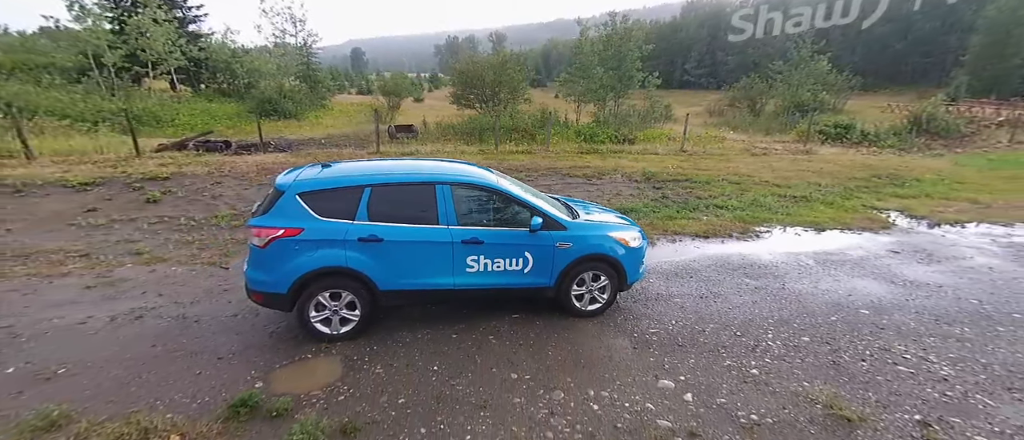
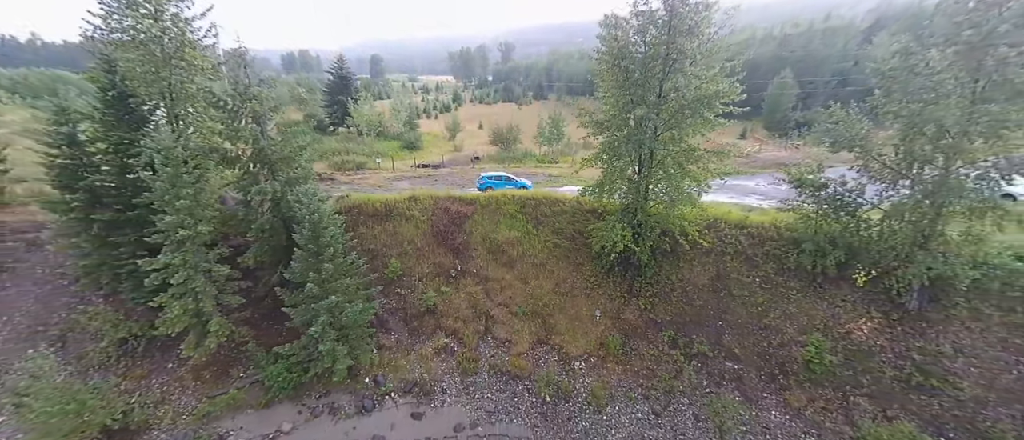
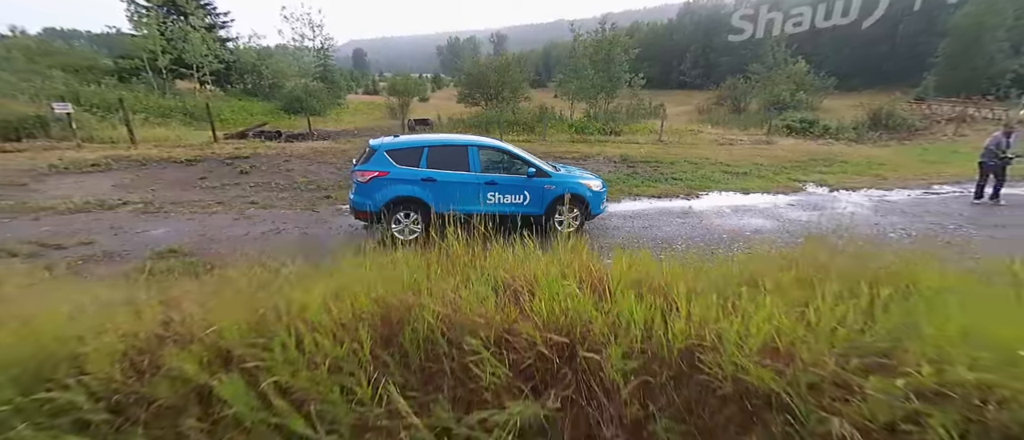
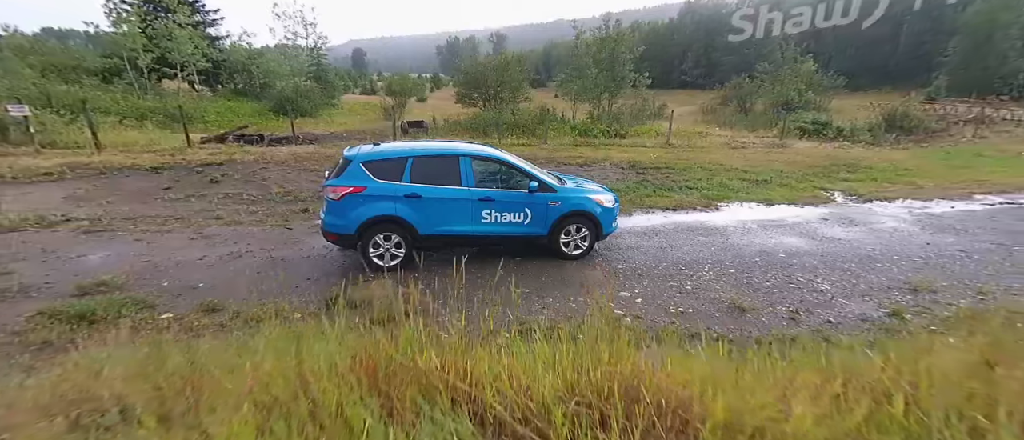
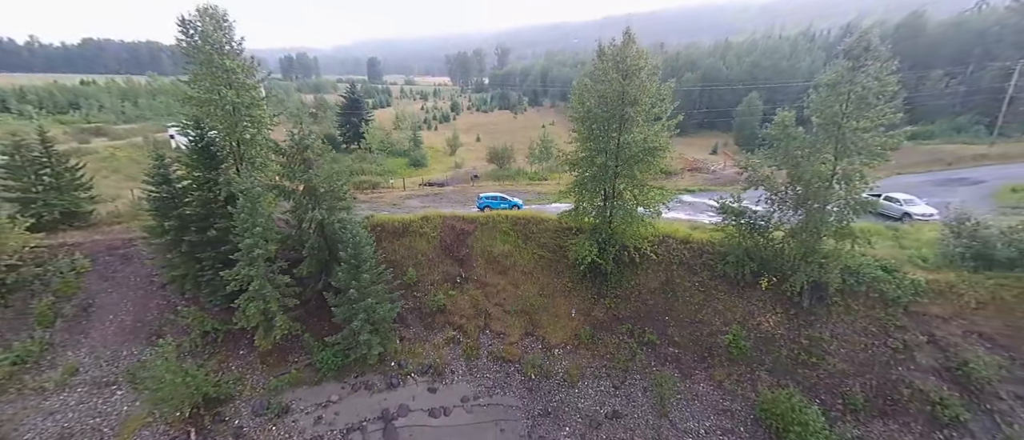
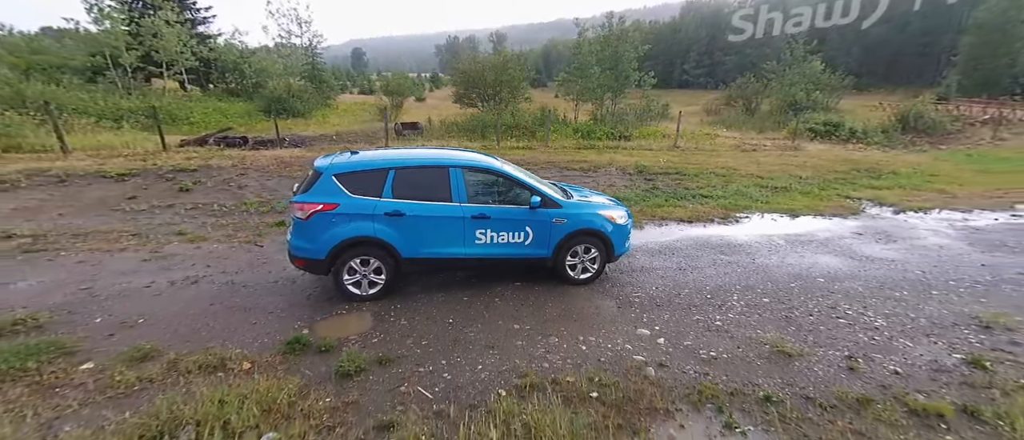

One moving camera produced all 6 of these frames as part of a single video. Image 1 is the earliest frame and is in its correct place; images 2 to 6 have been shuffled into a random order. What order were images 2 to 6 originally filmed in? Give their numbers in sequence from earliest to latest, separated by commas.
6, 4, 3, 2, 5
